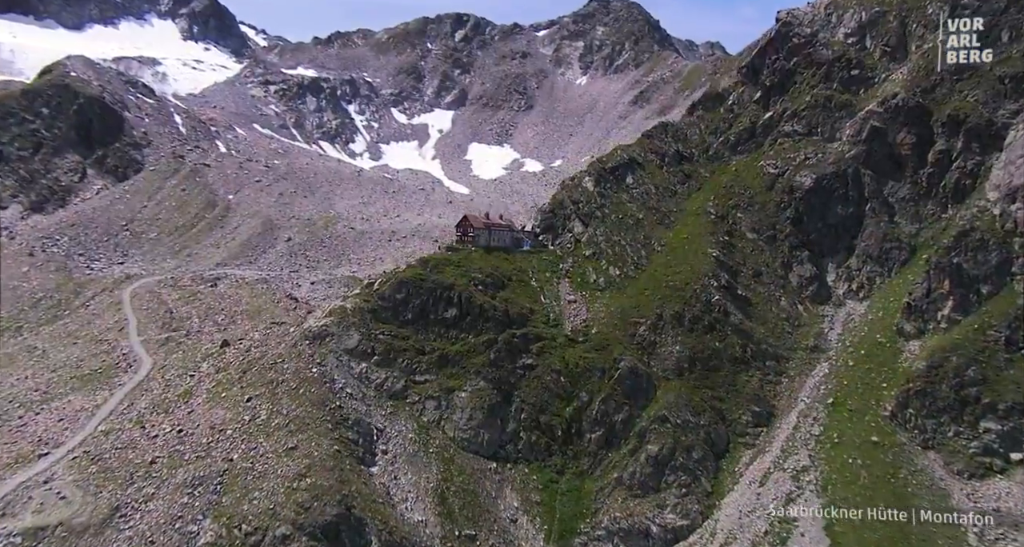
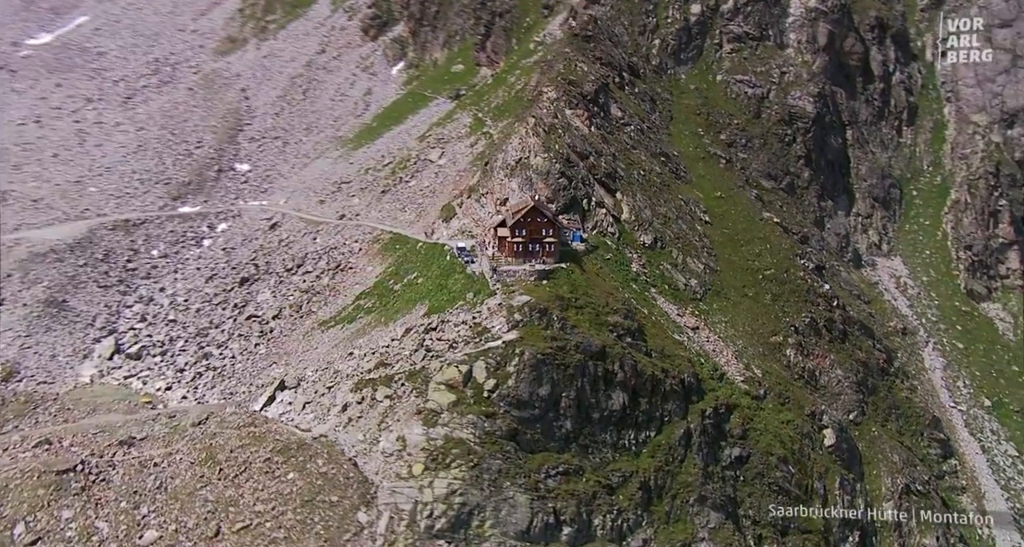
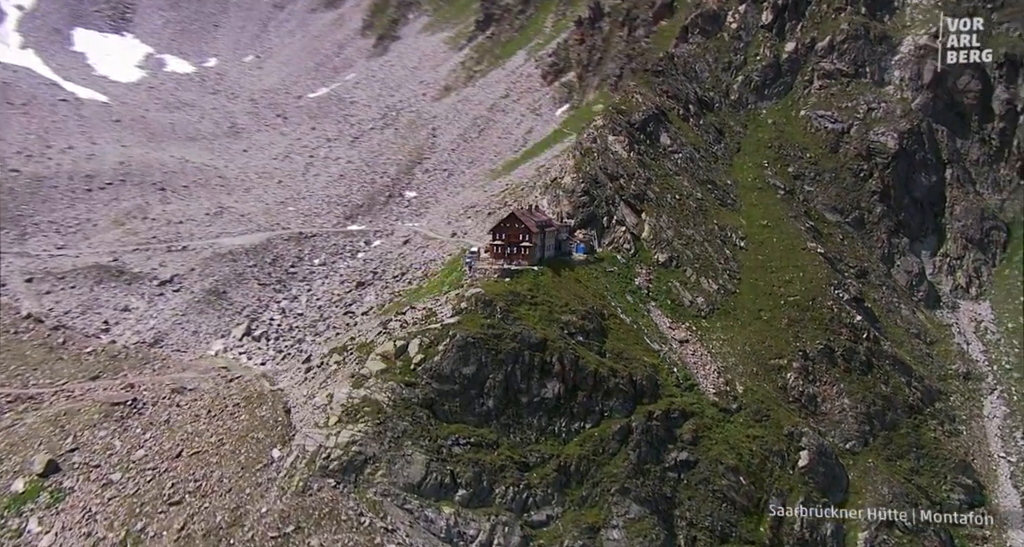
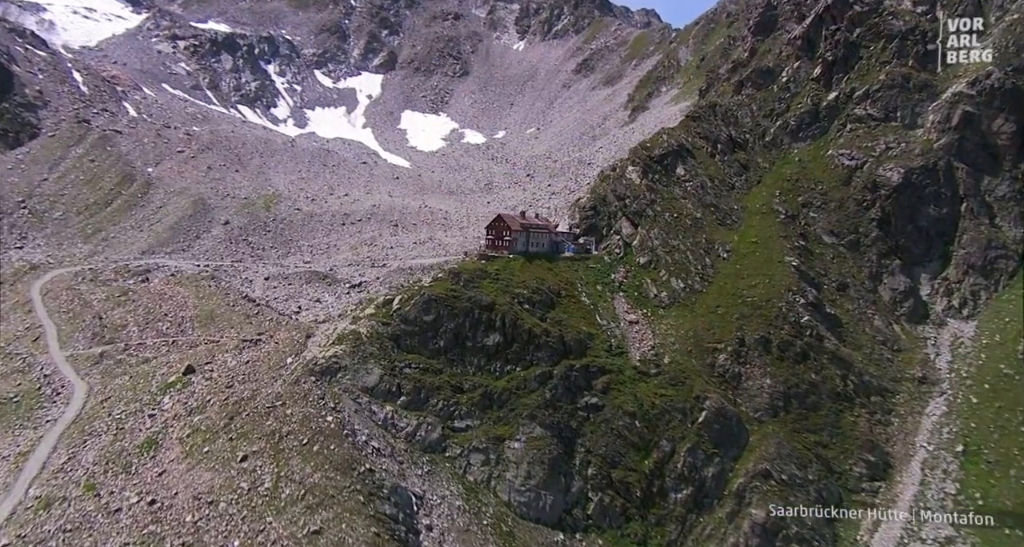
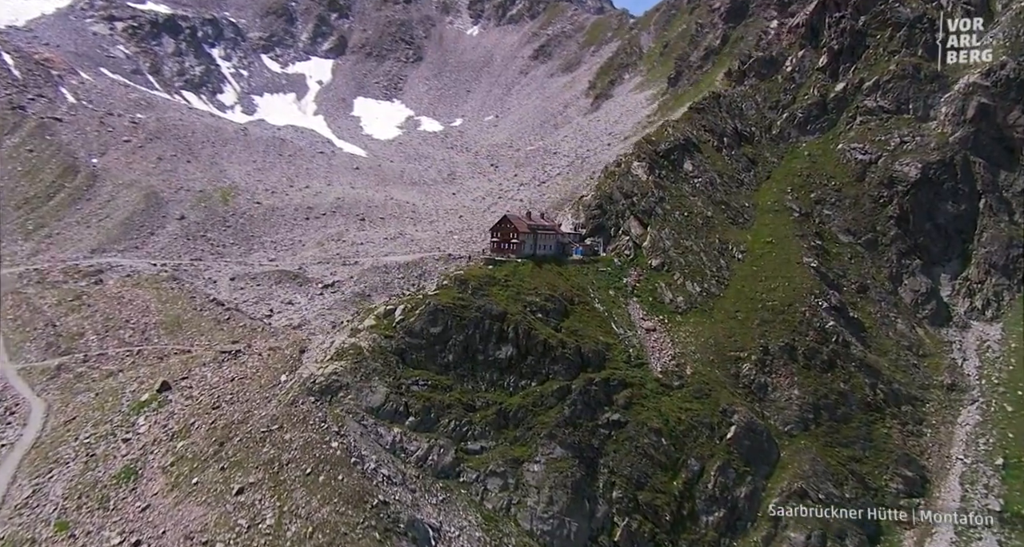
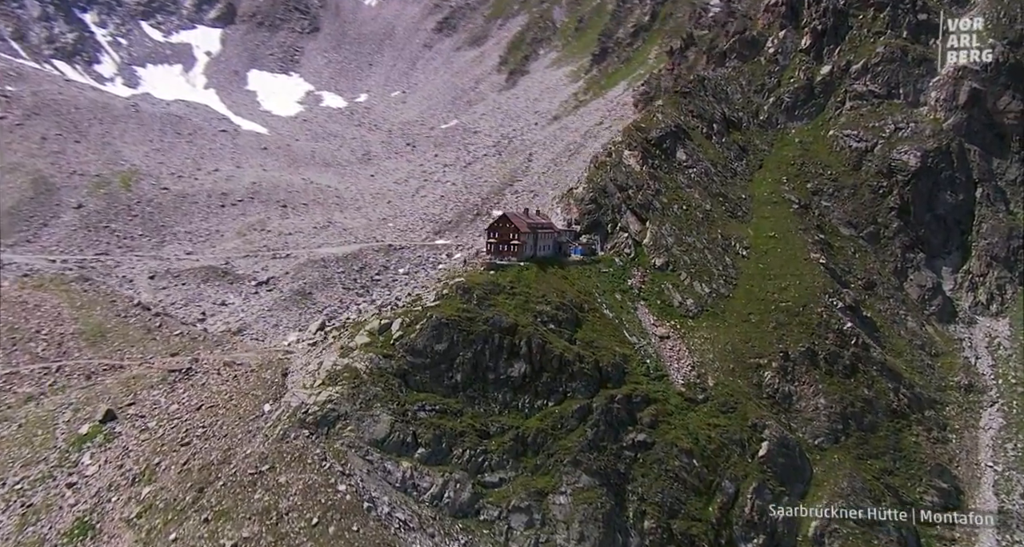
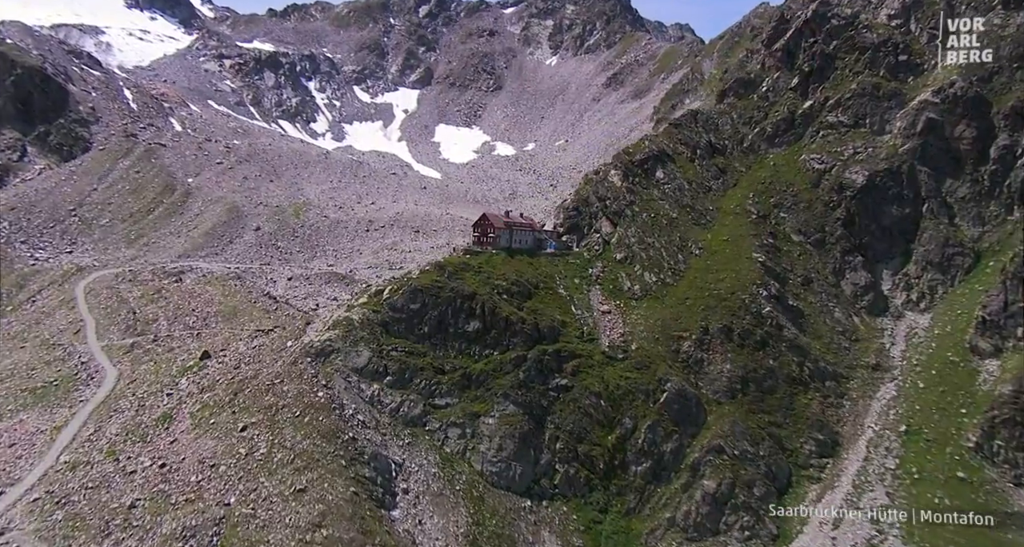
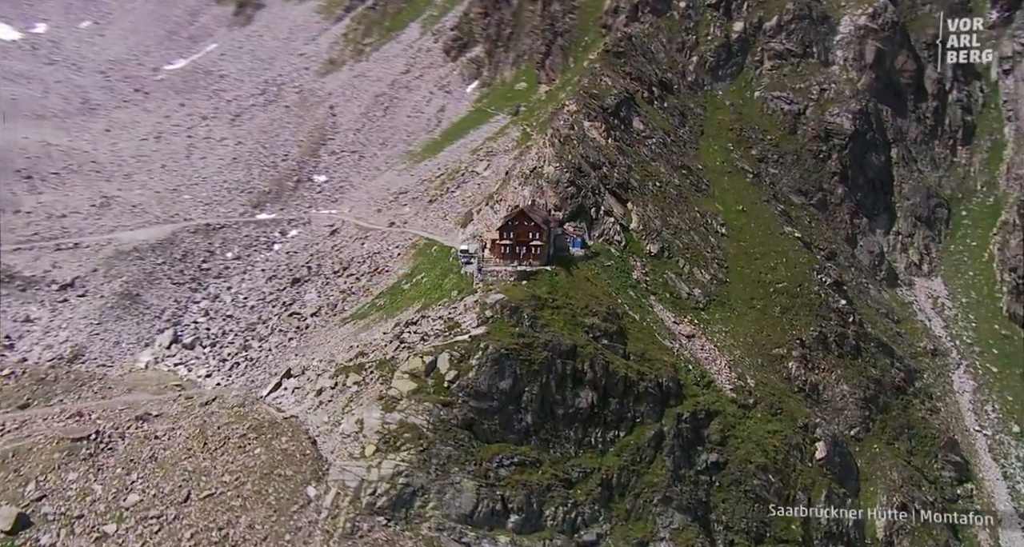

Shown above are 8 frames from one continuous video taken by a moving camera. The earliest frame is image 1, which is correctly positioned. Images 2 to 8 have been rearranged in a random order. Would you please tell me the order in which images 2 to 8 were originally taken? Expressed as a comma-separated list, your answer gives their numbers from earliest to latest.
7, 4, 5, 6, 3, 8, 2
